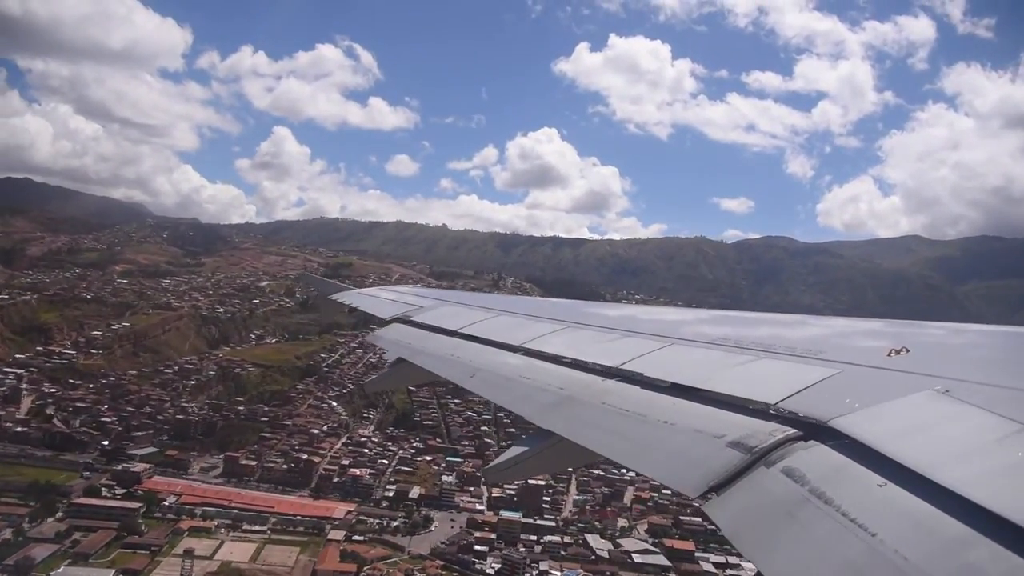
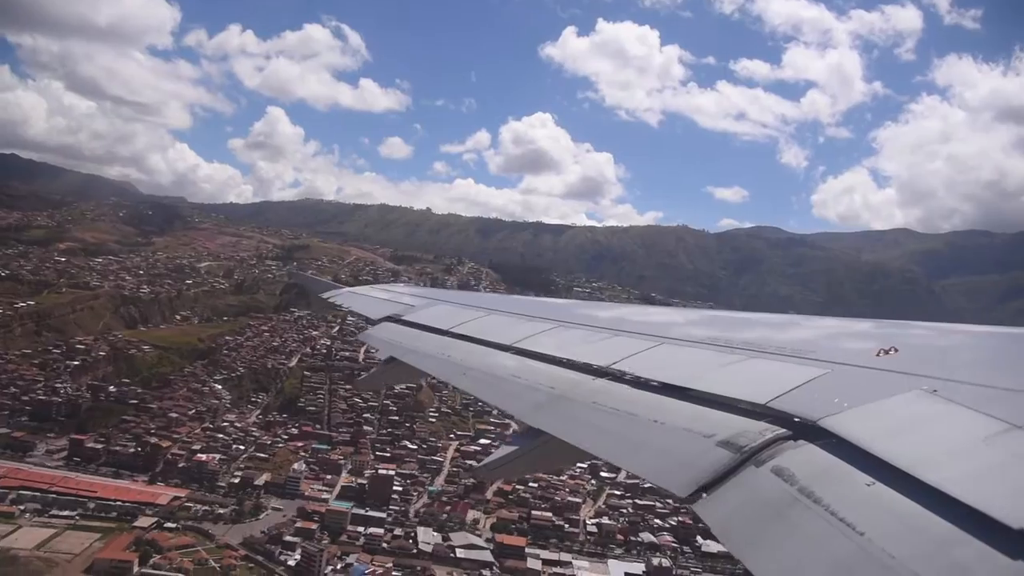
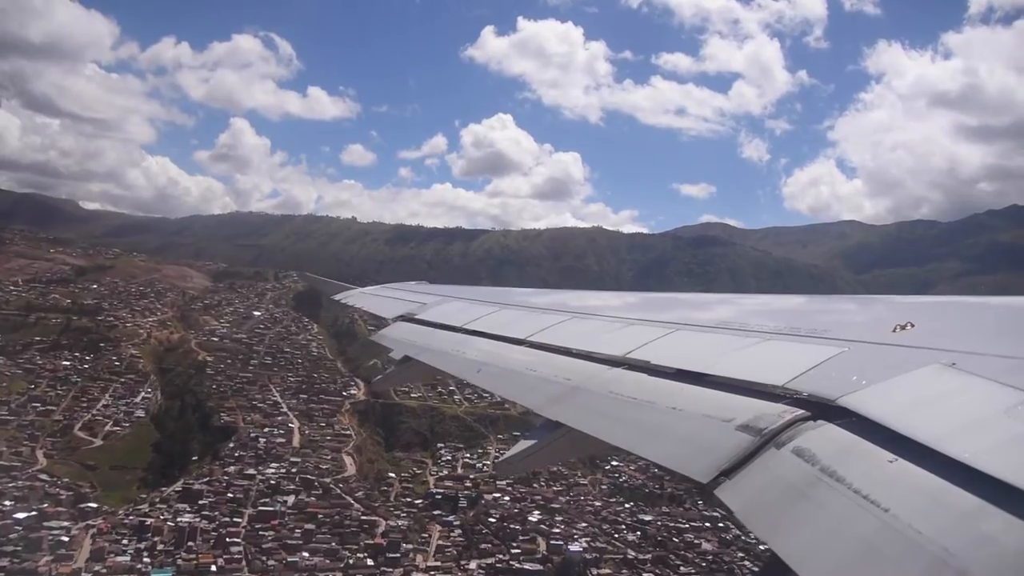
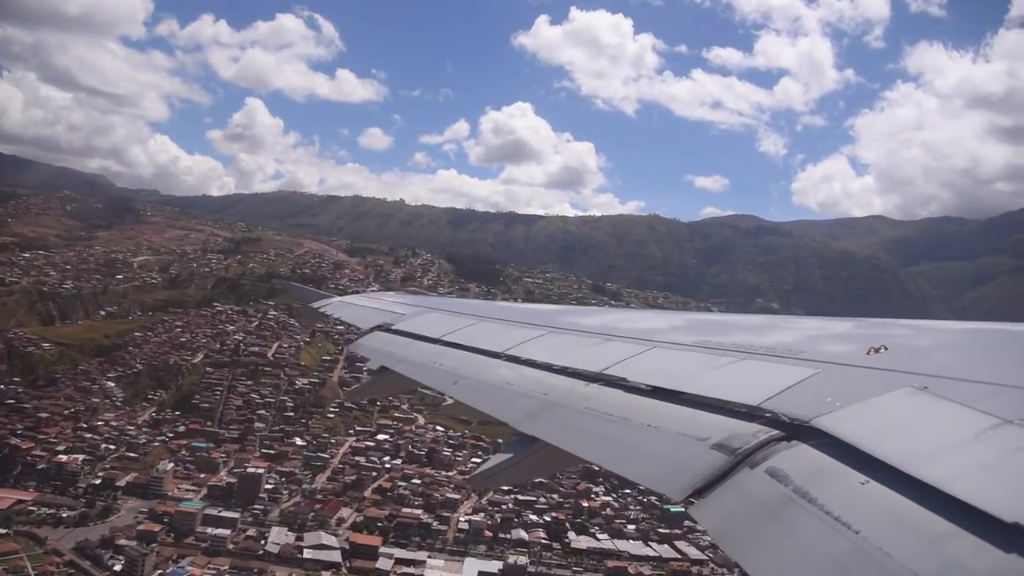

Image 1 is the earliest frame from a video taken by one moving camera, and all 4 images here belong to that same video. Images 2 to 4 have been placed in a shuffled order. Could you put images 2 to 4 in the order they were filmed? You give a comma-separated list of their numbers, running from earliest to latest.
2, 4, 3
